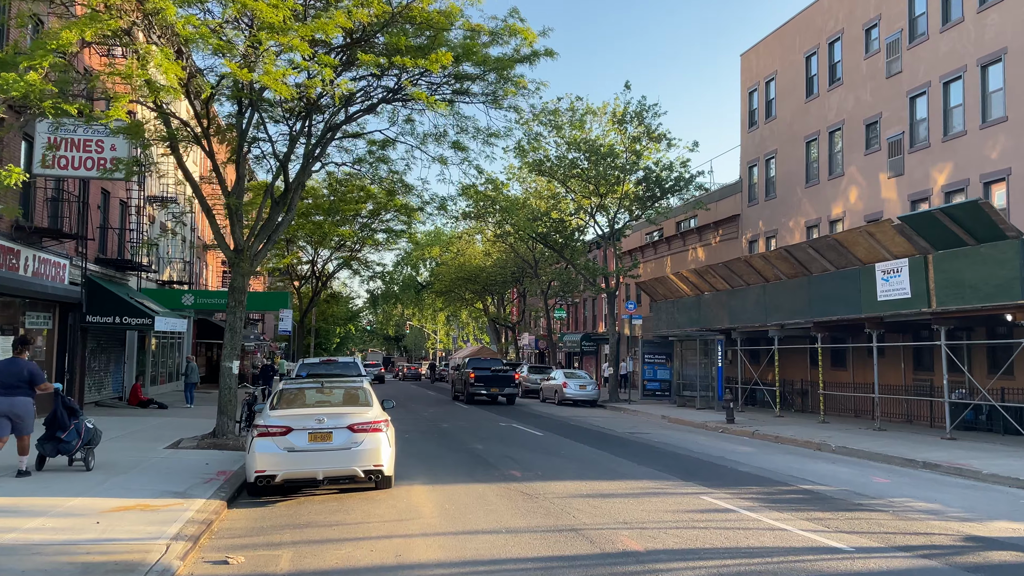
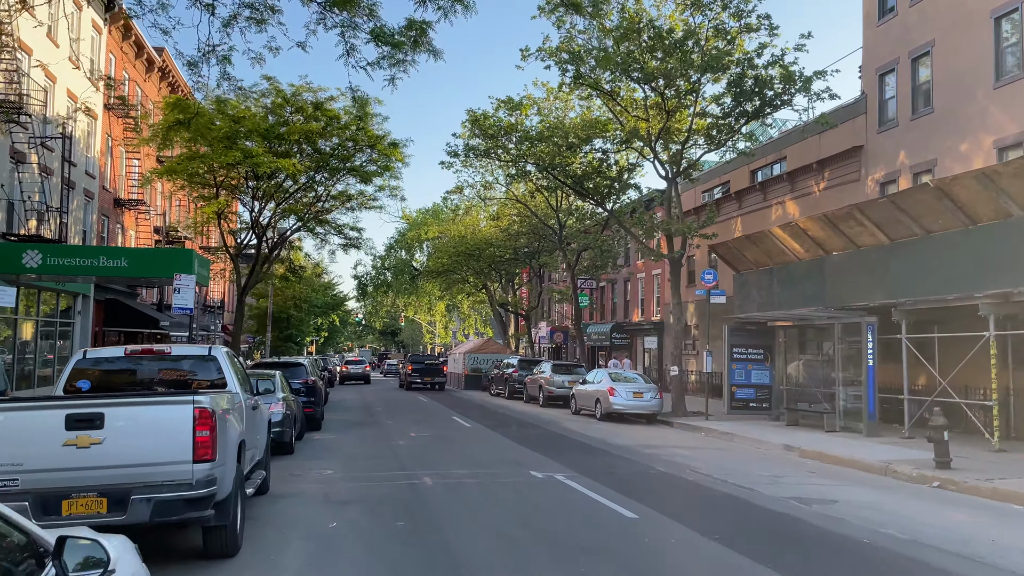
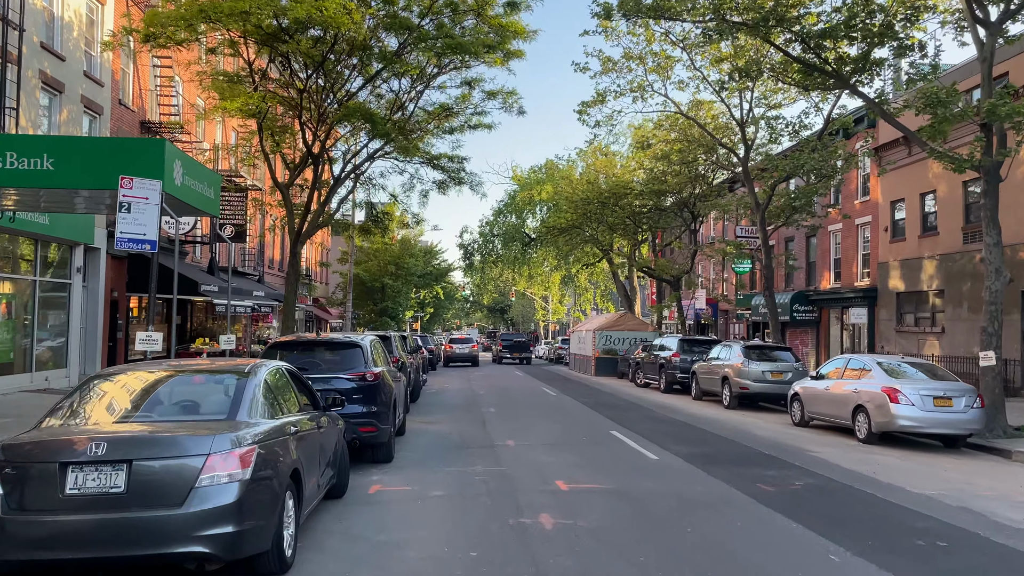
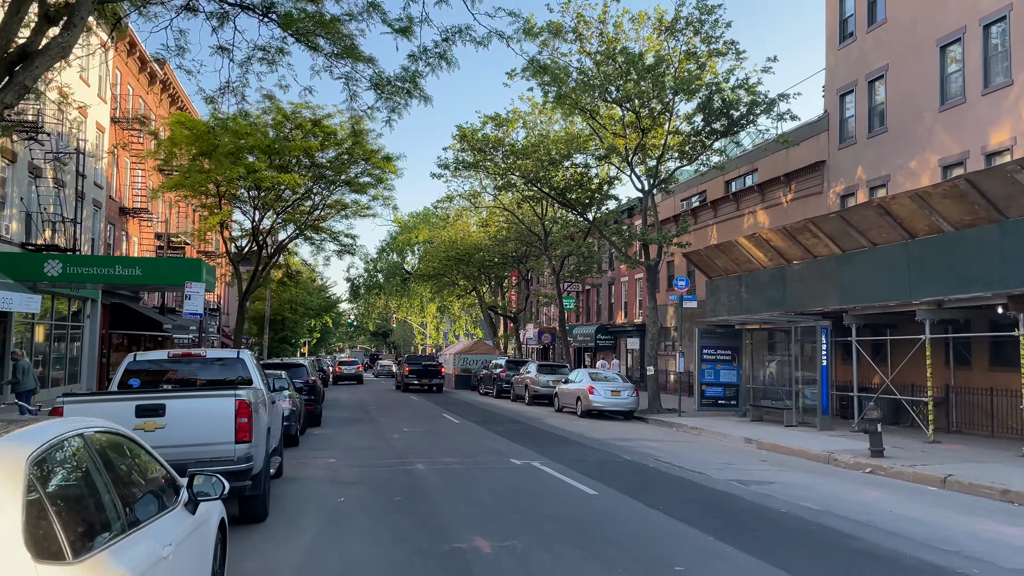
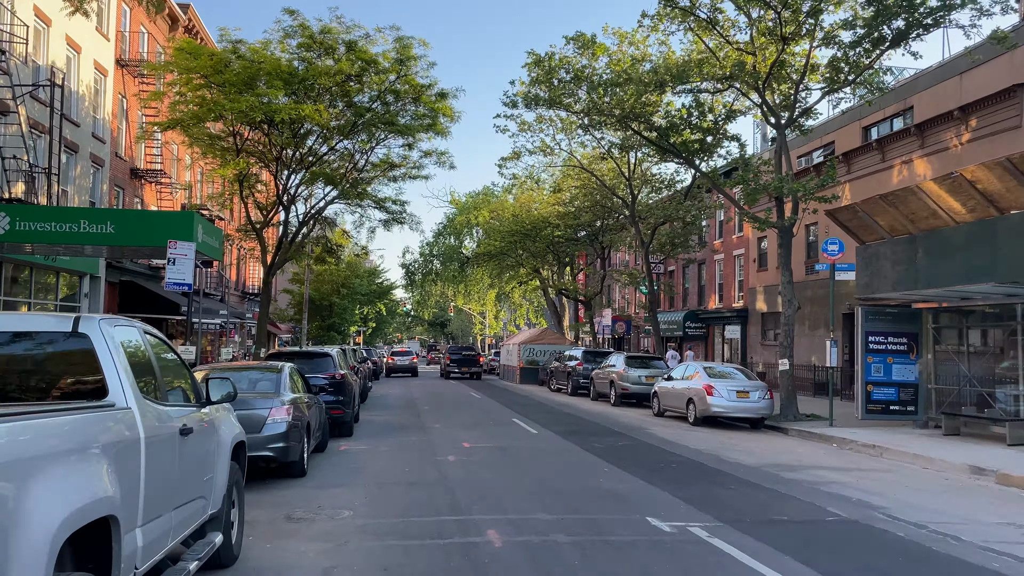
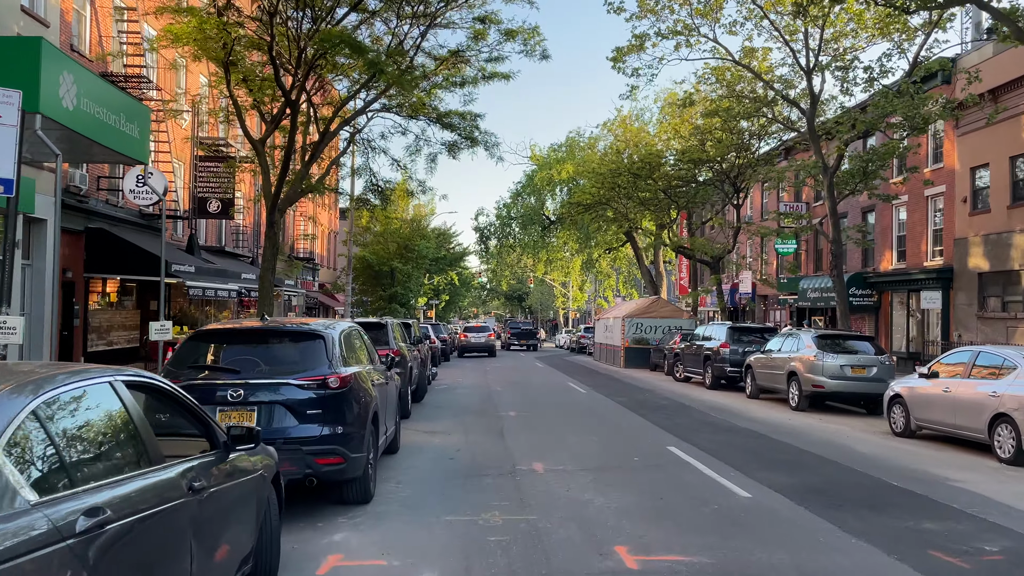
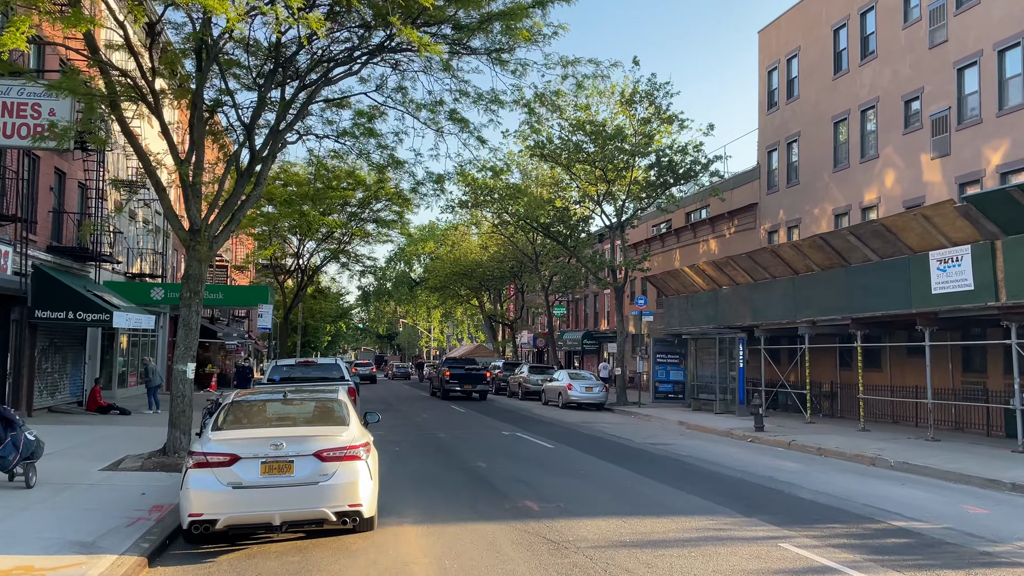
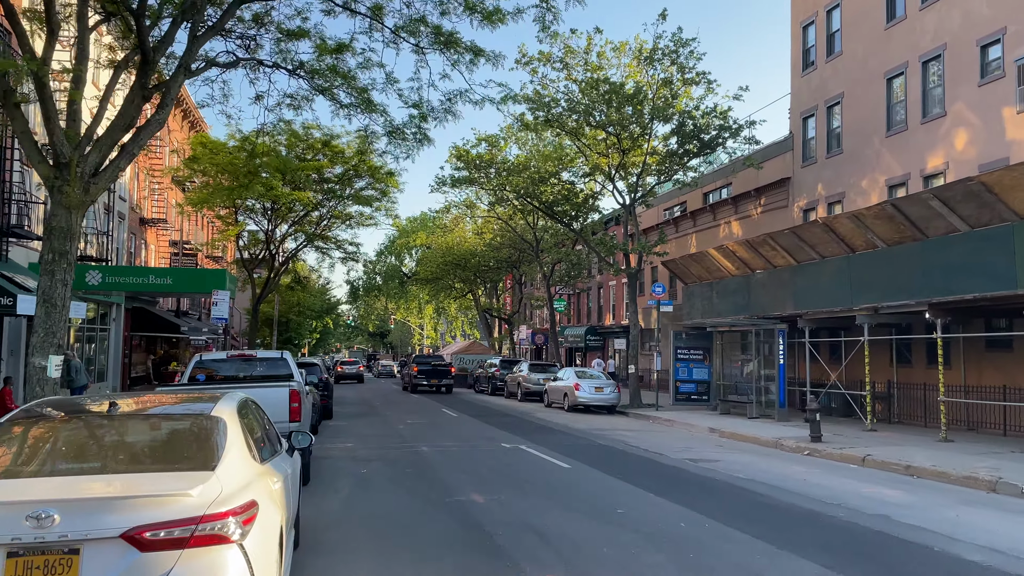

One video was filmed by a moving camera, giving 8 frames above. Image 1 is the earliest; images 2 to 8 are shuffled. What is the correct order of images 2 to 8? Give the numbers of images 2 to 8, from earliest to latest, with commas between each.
7, 8, 4, 2, 5, 3, 6
